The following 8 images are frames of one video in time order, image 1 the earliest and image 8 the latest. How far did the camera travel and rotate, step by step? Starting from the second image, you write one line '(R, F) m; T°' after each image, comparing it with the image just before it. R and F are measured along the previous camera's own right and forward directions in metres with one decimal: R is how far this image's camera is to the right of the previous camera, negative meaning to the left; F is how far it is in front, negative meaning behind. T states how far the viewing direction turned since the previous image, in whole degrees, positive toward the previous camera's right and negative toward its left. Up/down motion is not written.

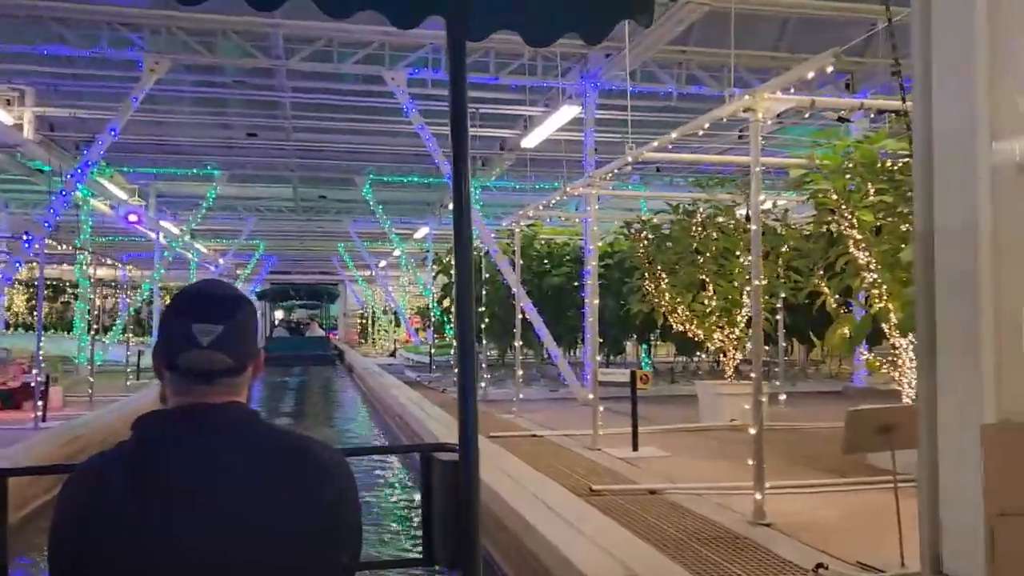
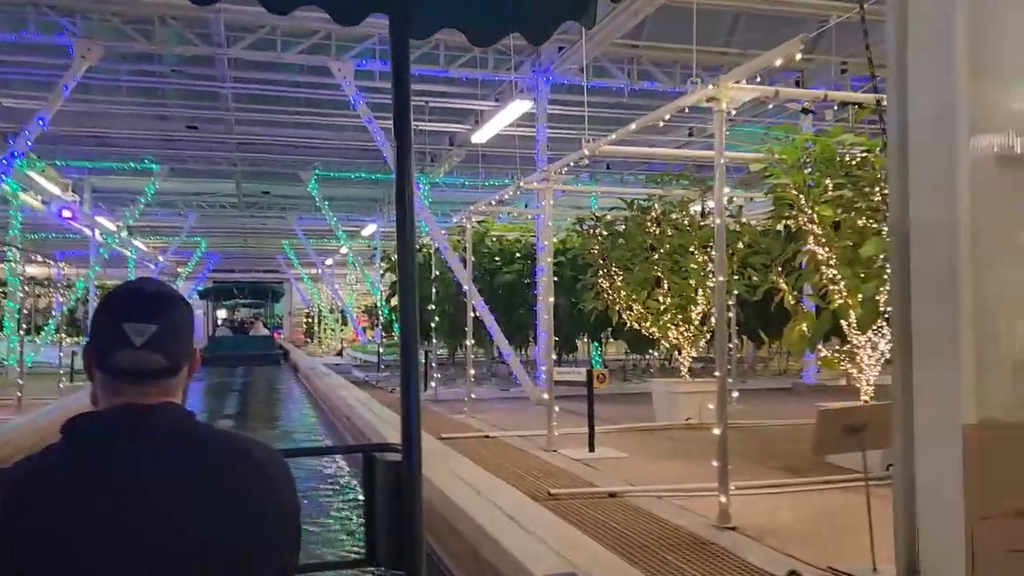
(0.0, +0.3) m; +4°
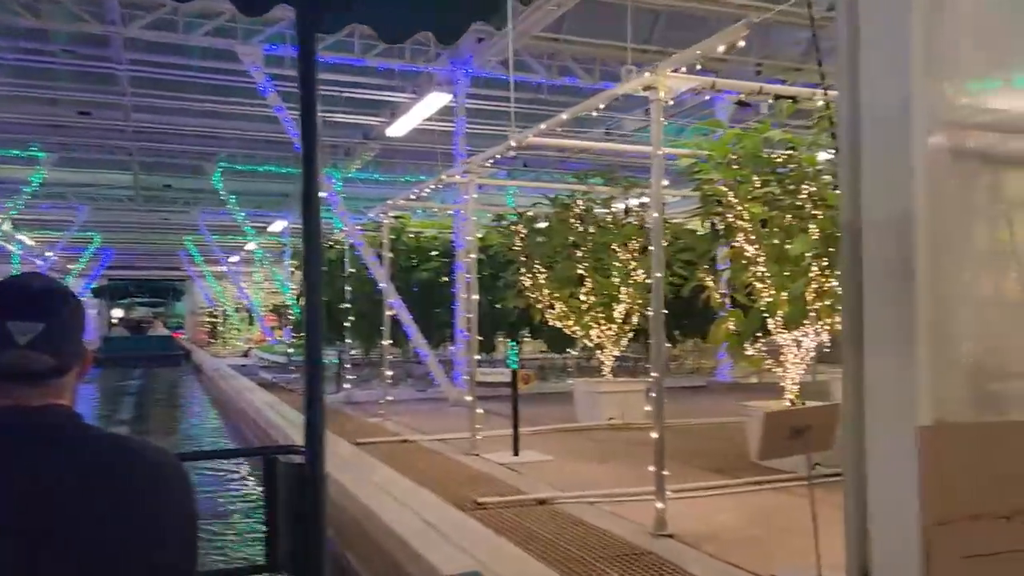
(-0.1, +0.4) m; +6°
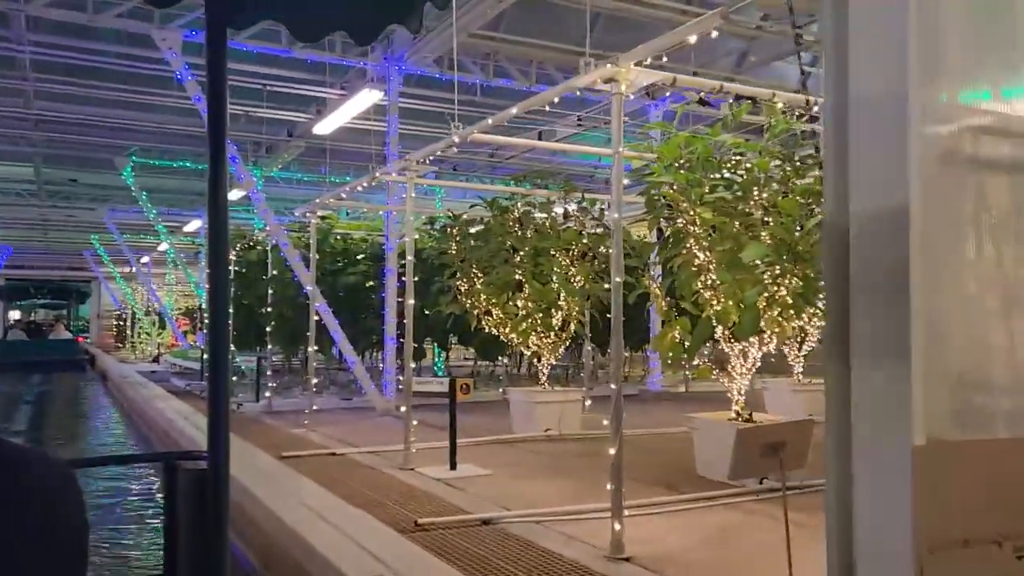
(-0.2, +0.4) m; +5°
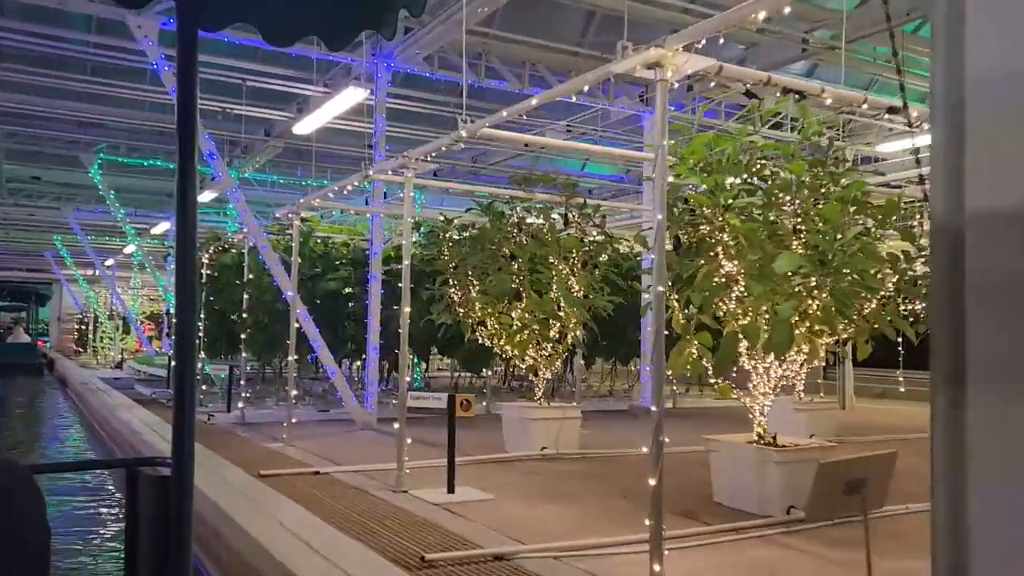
(-0.3, +0.6) m; +2°
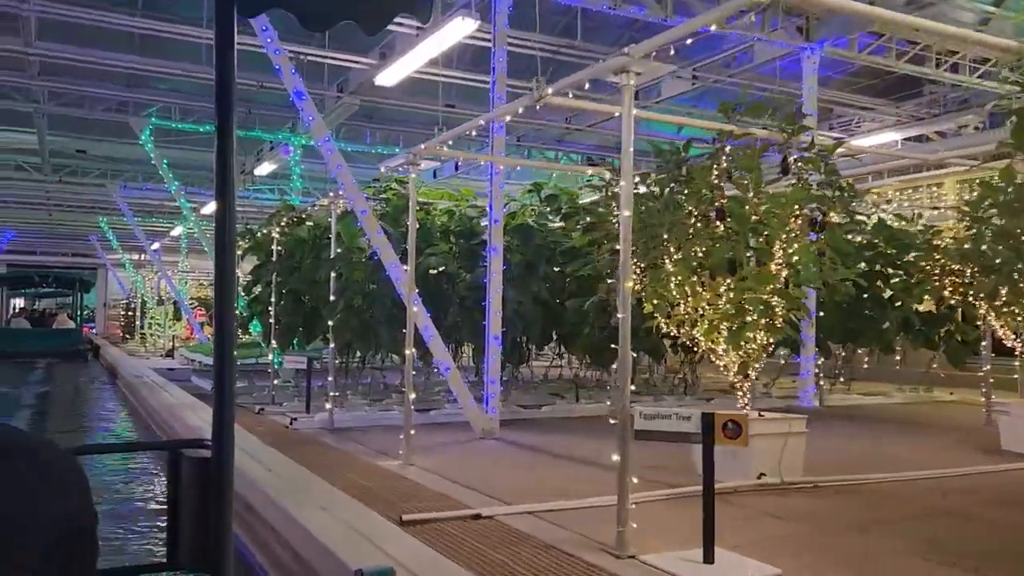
(-1.5, +2.4) m; -2°
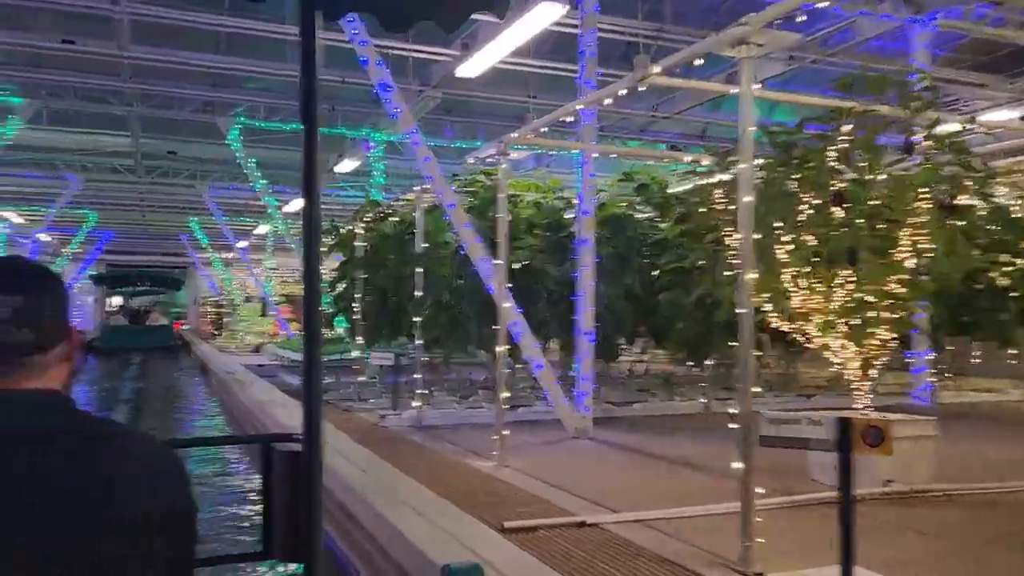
(-0.2, +0.3) m; -5°
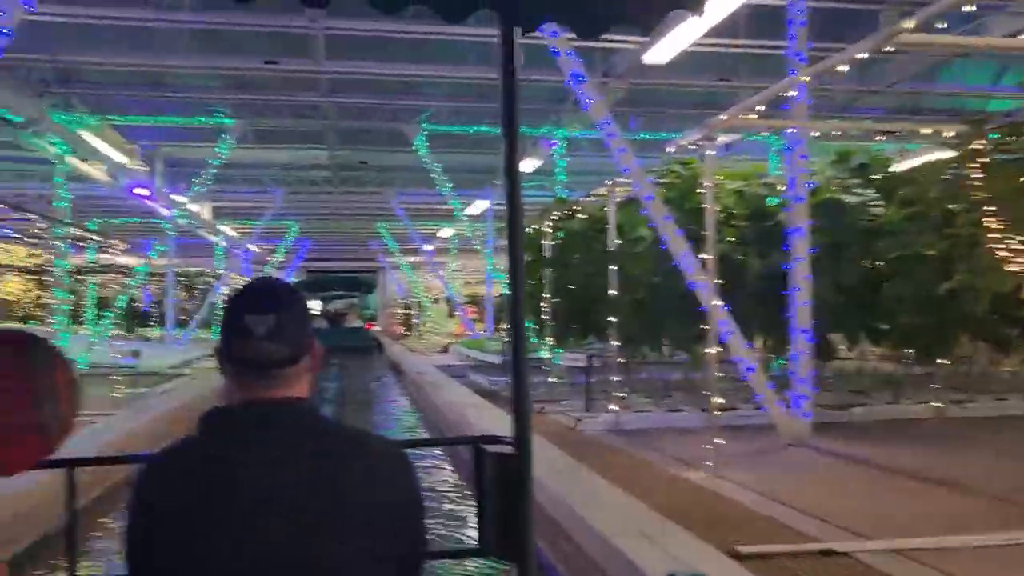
(-0.3, +0.4) m; -12°
